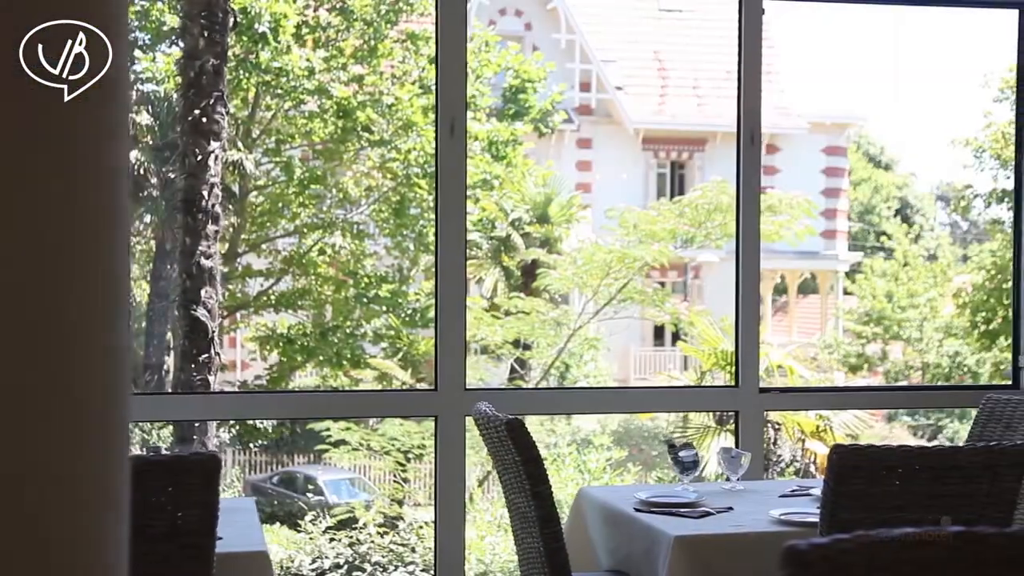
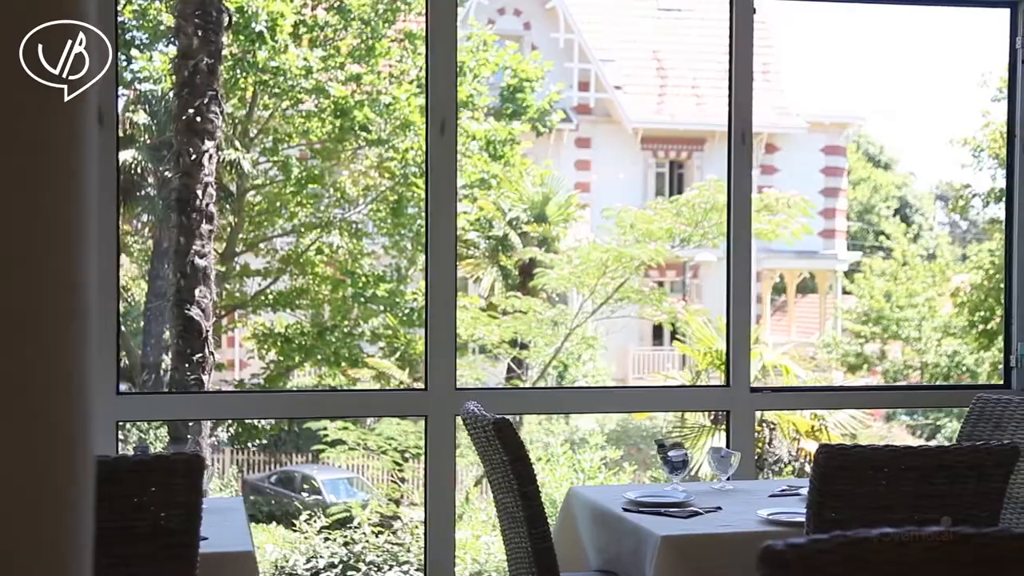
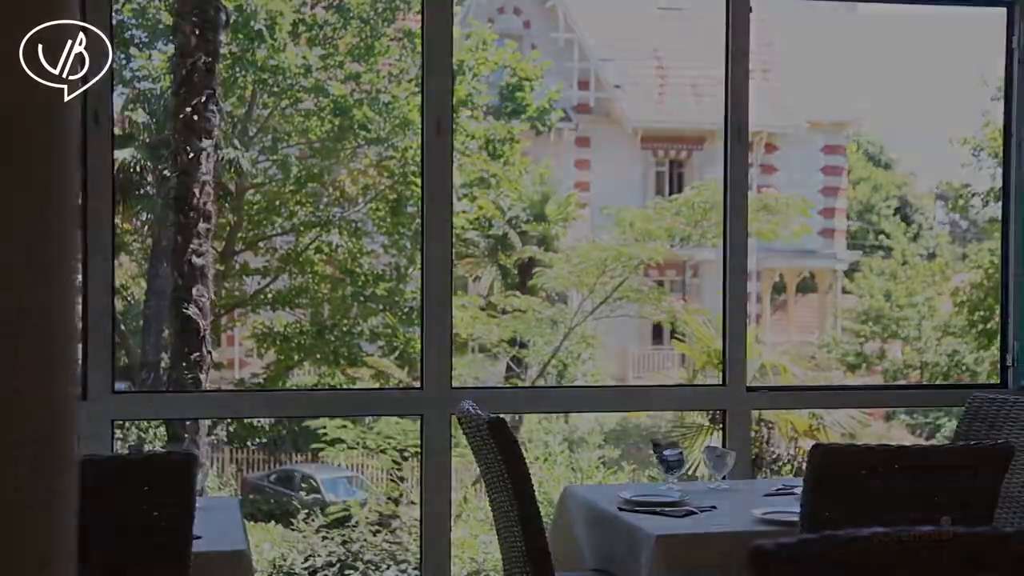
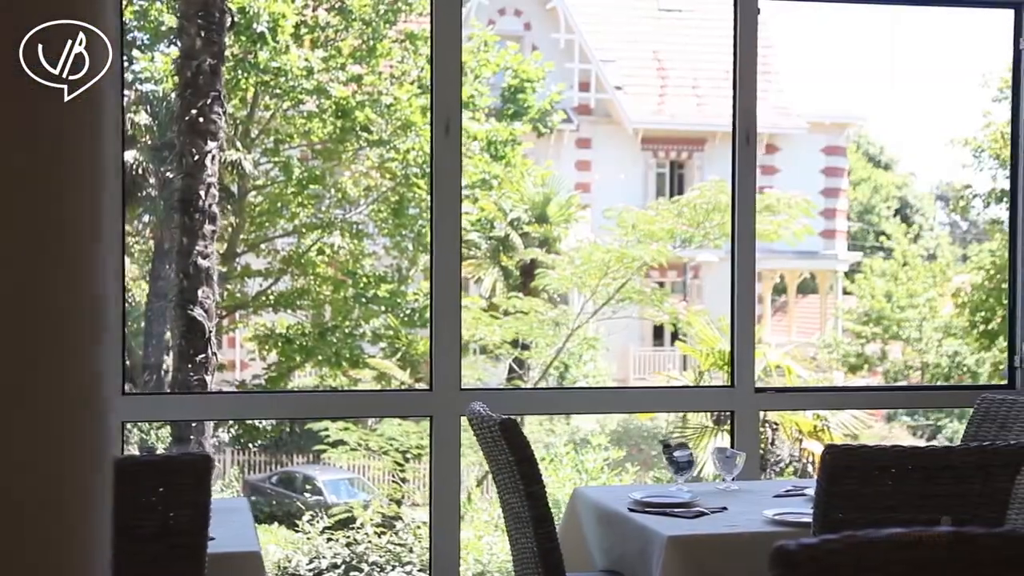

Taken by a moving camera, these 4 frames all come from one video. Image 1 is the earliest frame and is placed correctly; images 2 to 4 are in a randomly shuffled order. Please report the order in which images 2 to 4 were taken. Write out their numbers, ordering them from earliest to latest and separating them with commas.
4, 2, 3
